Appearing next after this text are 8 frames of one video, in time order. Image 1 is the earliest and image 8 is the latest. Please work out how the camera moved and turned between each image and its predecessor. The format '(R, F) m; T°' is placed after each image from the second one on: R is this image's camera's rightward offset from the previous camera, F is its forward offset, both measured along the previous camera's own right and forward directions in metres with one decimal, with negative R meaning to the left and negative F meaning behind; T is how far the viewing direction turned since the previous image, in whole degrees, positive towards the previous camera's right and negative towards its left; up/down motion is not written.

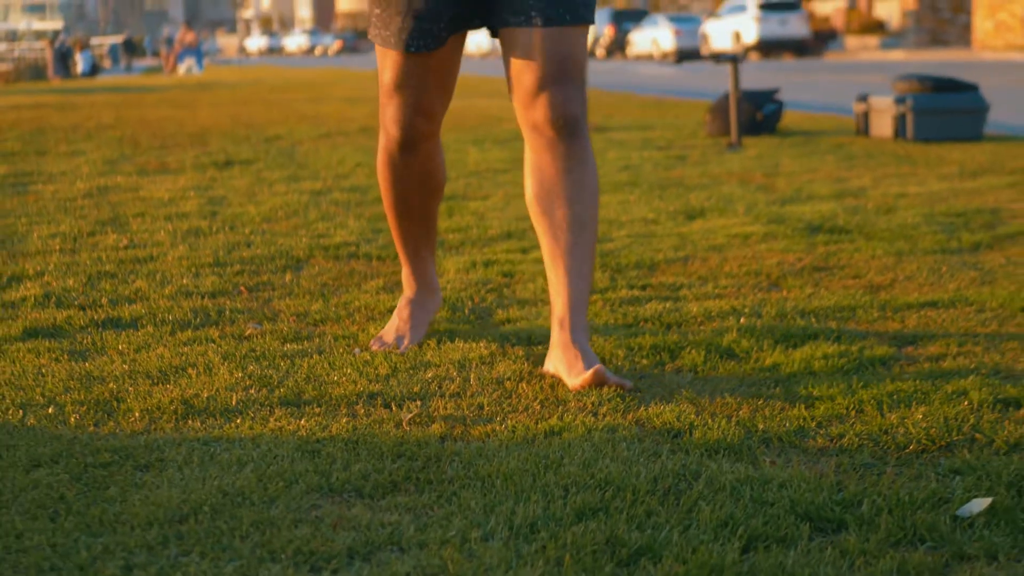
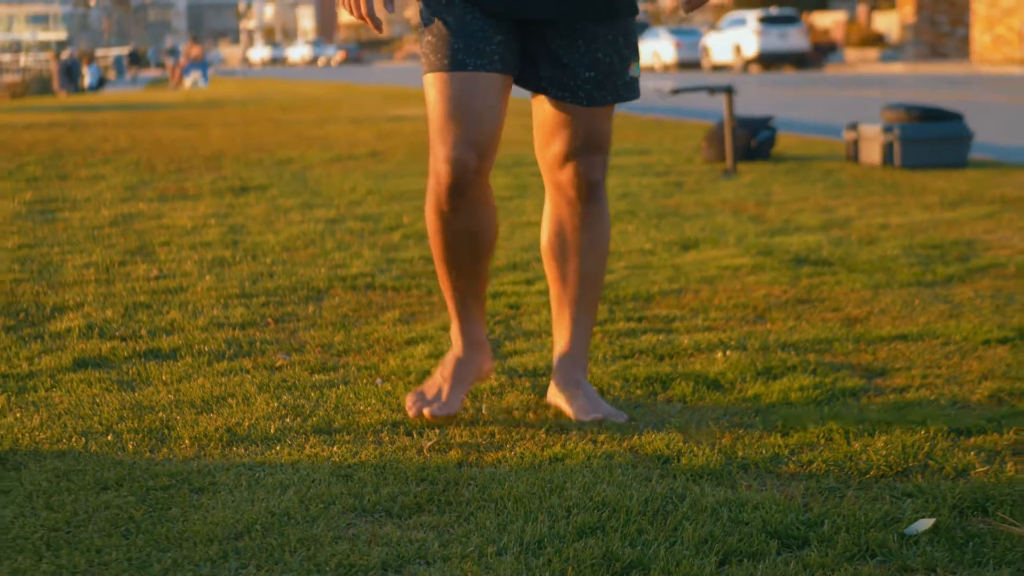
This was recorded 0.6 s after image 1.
(0.0, -0.4) m; 0°
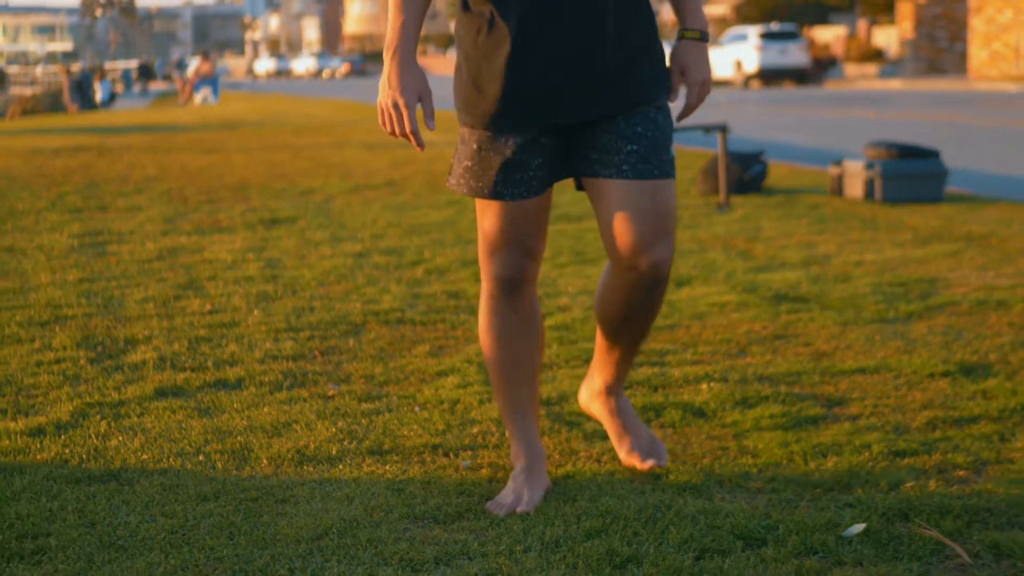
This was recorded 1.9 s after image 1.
(0.0, -0.7) m; 0°
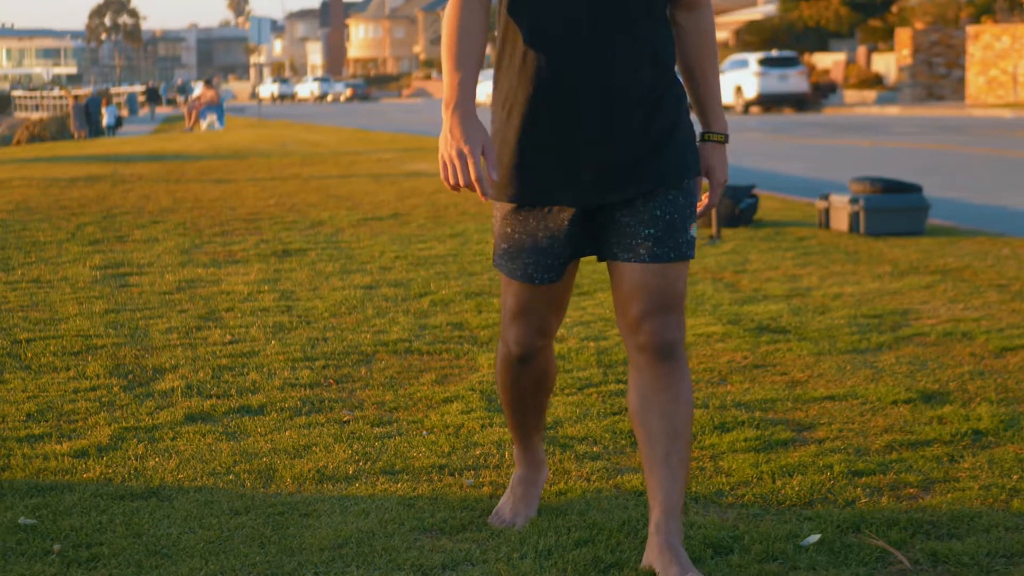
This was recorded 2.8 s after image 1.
(0.0, -0.5) m; 0°
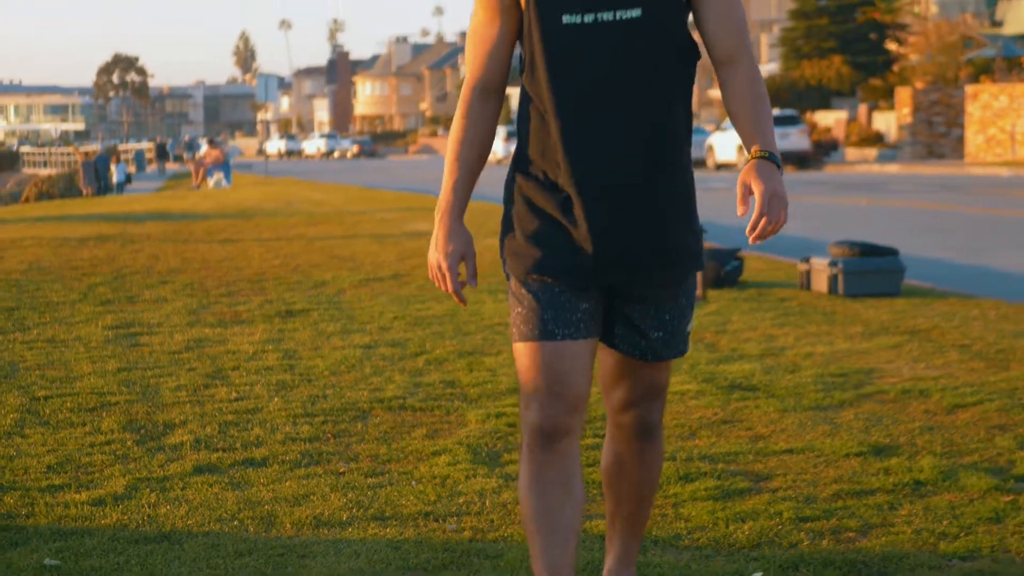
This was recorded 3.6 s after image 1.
(+0.1, -0.5) m; 0°
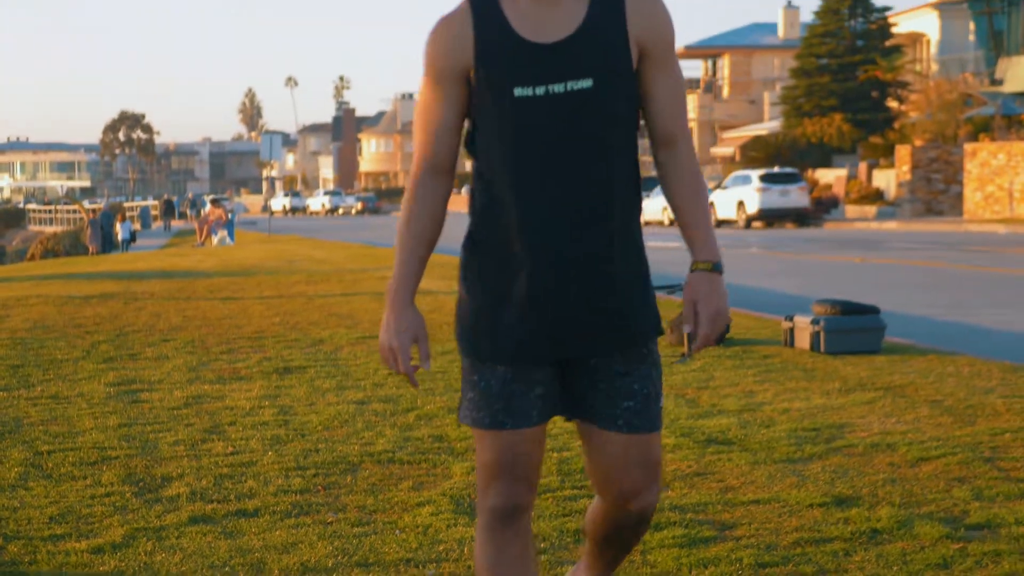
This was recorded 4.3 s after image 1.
(+0.1, -0.3) m; 0°
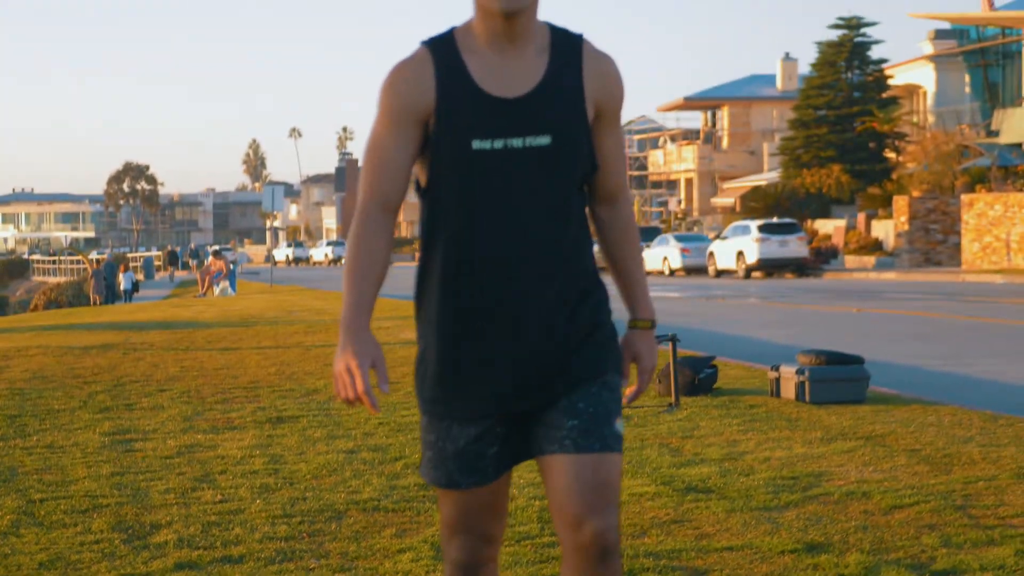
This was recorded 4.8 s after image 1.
(+0.1, -0.2) m; 0°
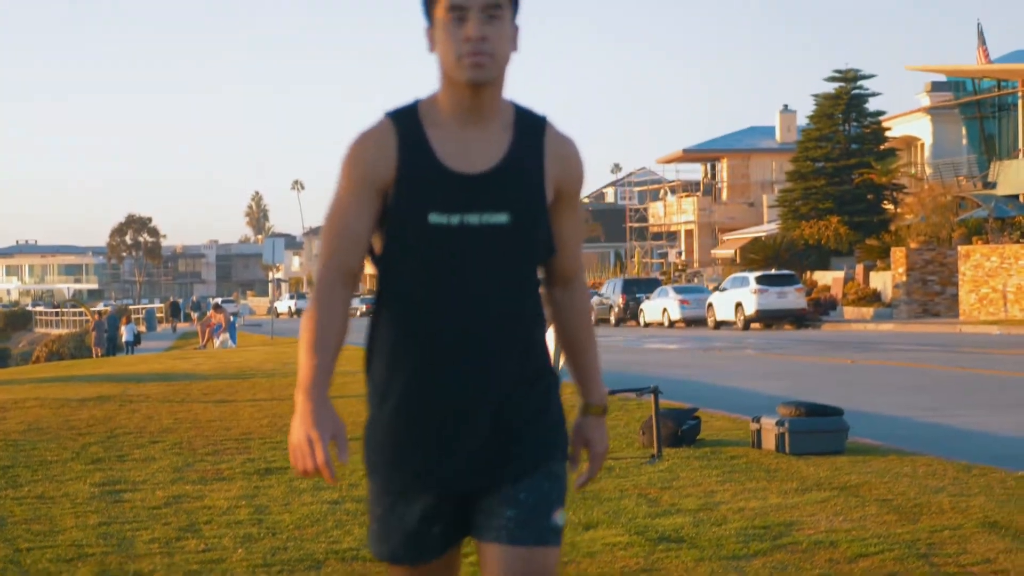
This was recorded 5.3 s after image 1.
(+0.1, -0.2) m; 0°
